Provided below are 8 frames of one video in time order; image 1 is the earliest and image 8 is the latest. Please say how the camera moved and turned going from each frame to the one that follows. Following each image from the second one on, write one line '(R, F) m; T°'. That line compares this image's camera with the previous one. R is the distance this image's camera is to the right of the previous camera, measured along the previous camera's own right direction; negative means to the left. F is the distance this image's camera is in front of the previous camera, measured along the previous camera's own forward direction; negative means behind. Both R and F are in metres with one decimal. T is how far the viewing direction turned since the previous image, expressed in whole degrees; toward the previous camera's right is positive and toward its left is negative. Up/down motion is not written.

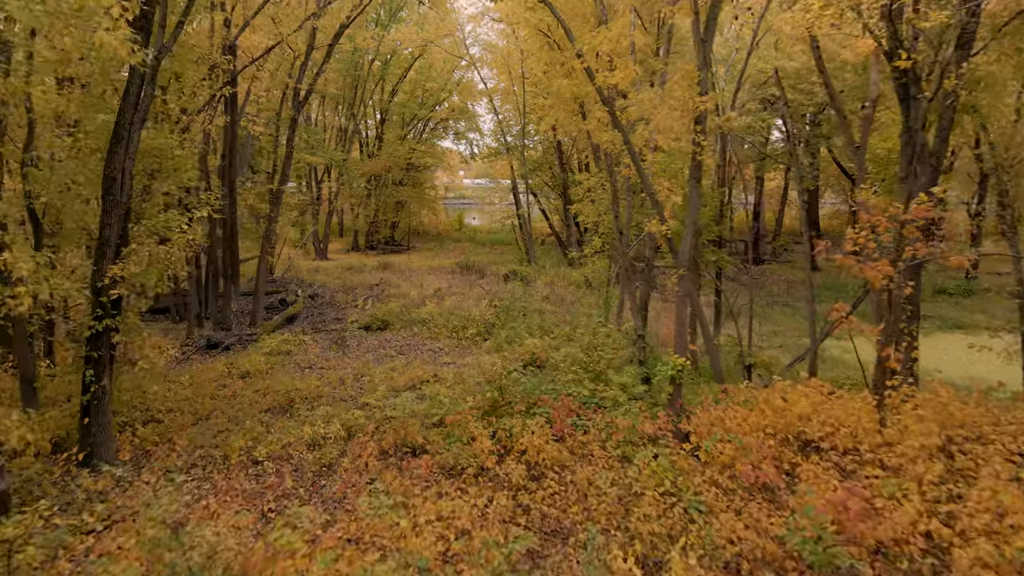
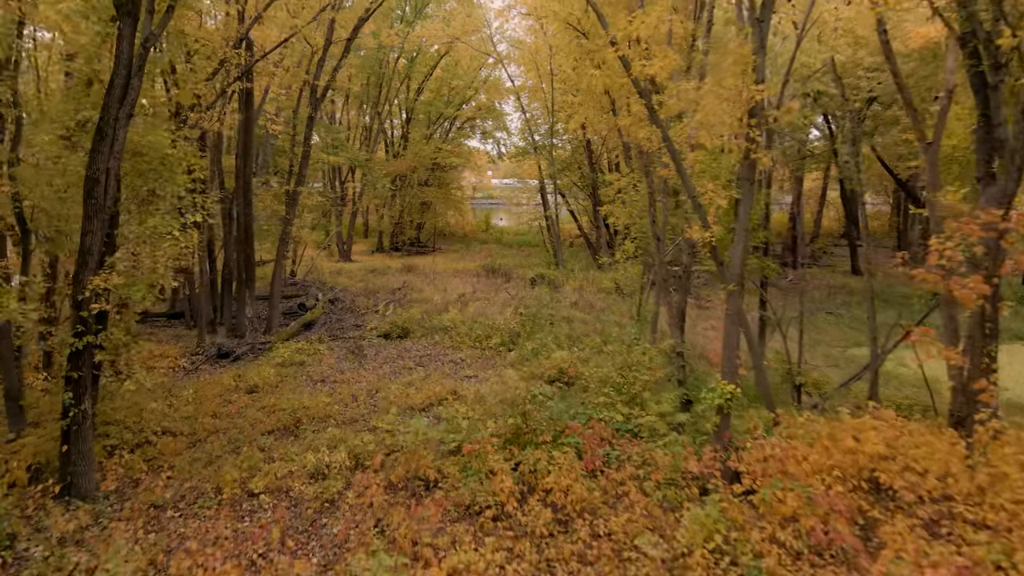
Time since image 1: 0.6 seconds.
(0.0, +0.6) m; -2°
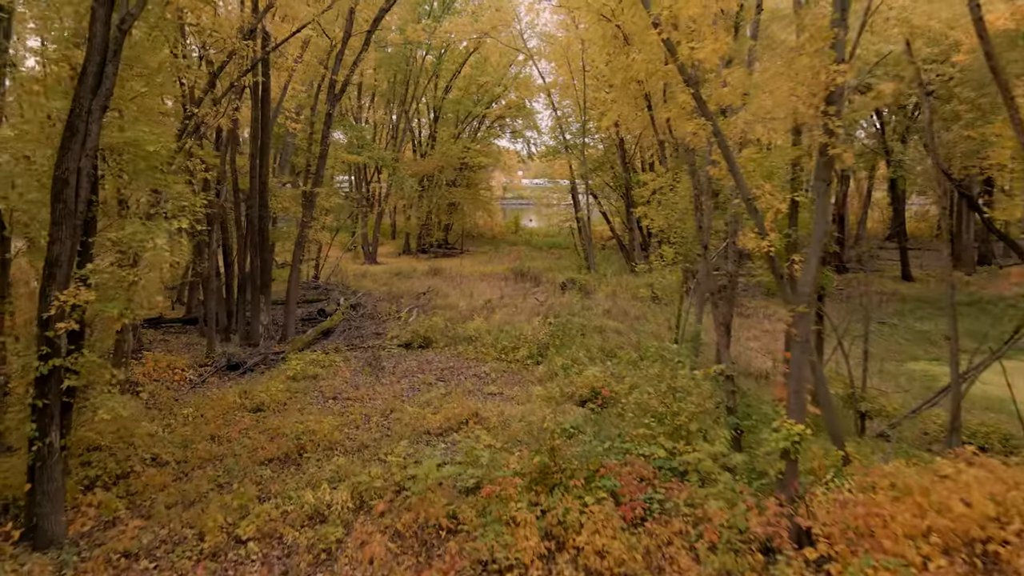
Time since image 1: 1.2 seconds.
(0.0, +0.7) m; -2°
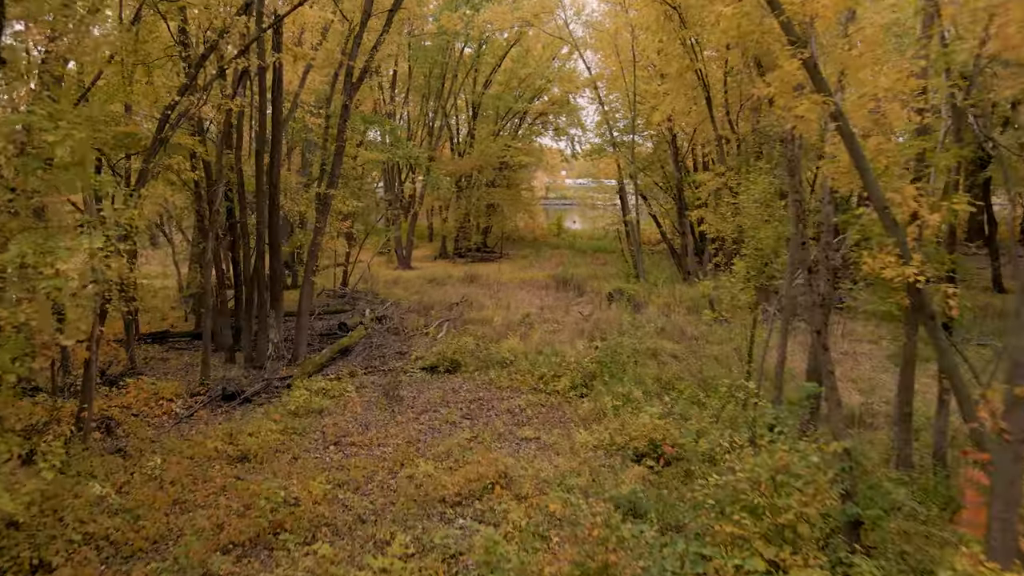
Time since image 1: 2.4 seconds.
(0.0, +1.4) m; -3°
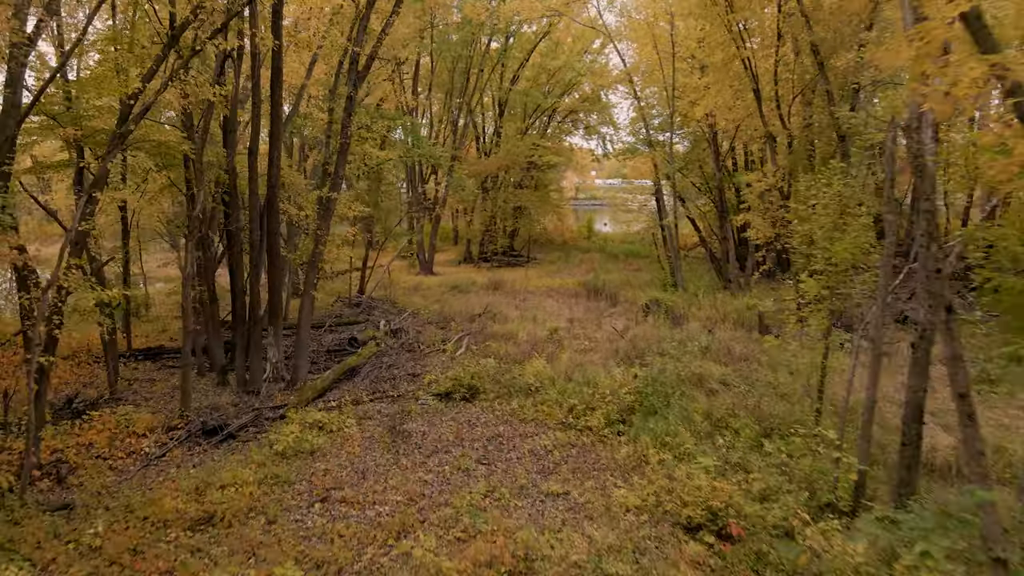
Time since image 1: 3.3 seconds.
(0.0, +1.2) m; -2°
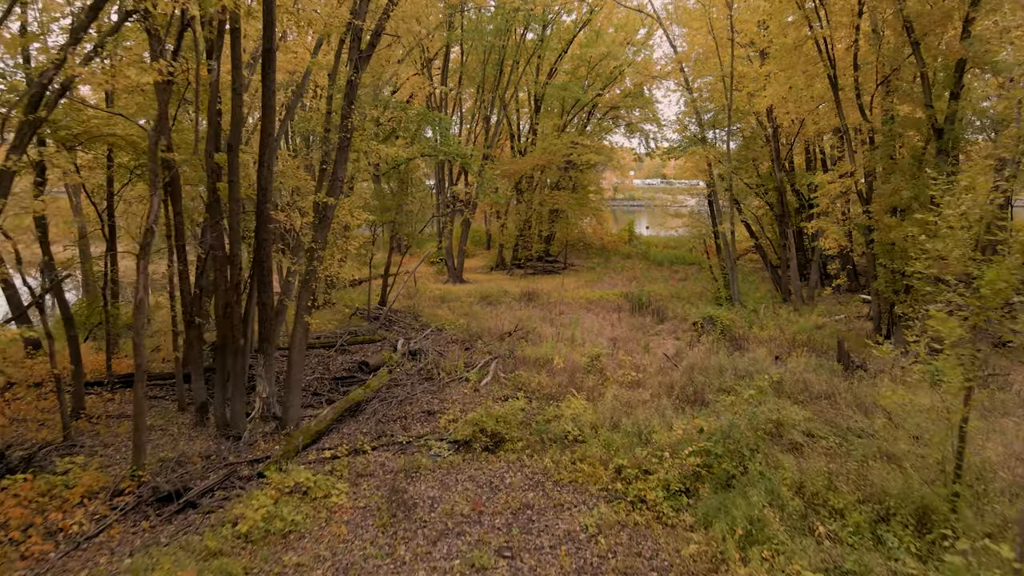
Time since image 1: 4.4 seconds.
(0.0, +1.5) m; -3°
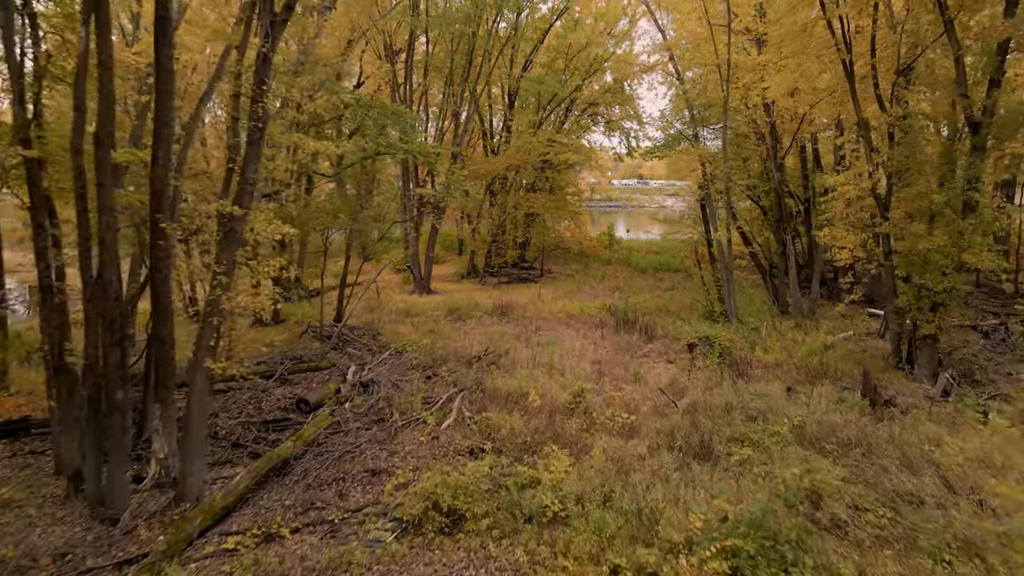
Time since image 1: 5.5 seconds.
(+0.1, +1.6) m; +2°
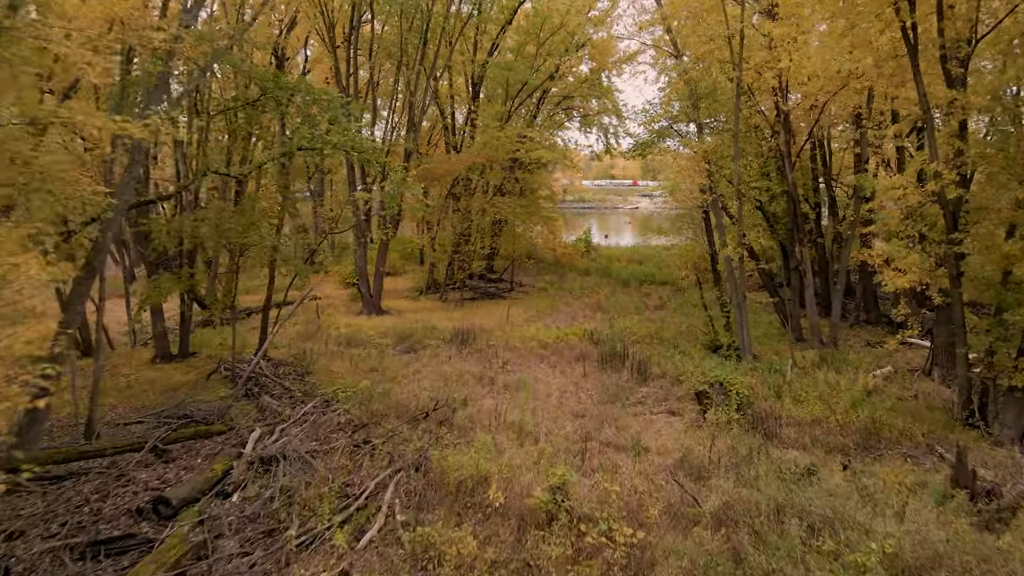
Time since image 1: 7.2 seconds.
(+0.2, +2.5) m; +2°
